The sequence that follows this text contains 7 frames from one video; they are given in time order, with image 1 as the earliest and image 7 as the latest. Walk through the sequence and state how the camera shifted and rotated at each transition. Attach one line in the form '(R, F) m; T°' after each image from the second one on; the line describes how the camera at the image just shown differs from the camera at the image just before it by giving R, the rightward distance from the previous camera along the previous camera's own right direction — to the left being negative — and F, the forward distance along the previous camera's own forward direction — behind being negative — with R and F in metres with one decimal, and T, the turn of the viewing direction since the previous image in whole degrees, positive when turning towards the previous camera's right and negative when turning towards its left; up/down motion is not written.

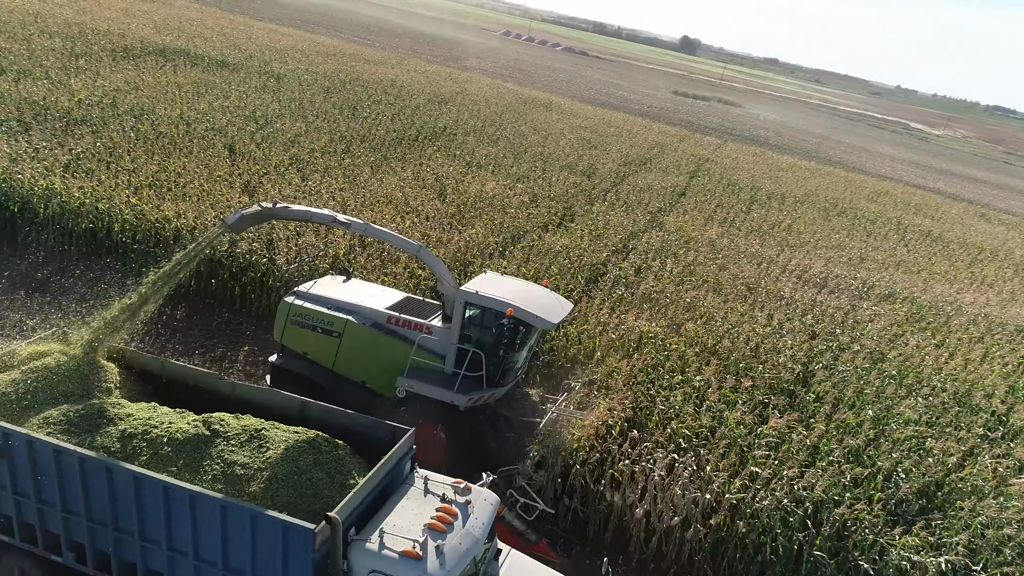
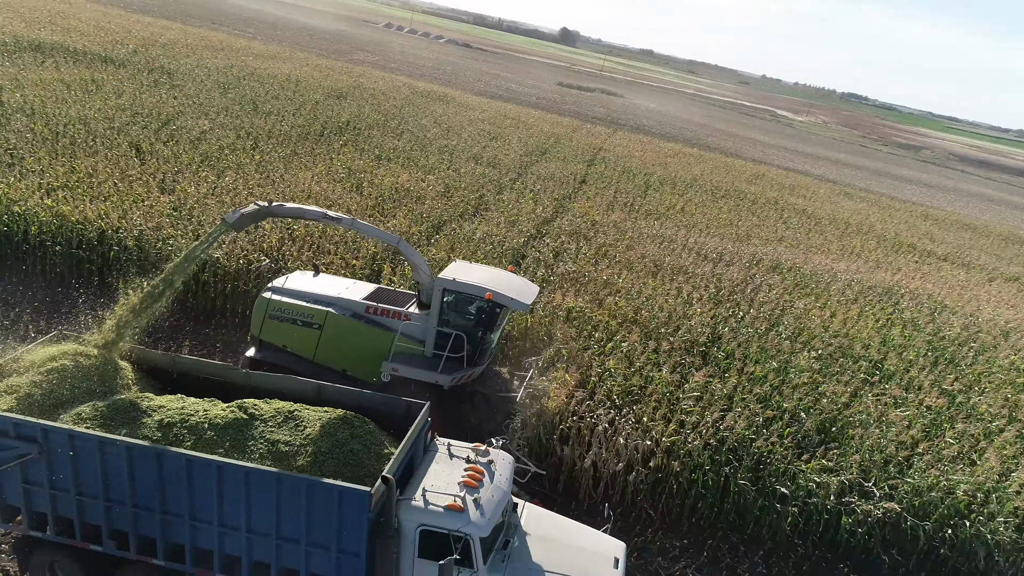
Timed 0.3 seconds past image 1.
(-0.5, -0.6) m; +8°
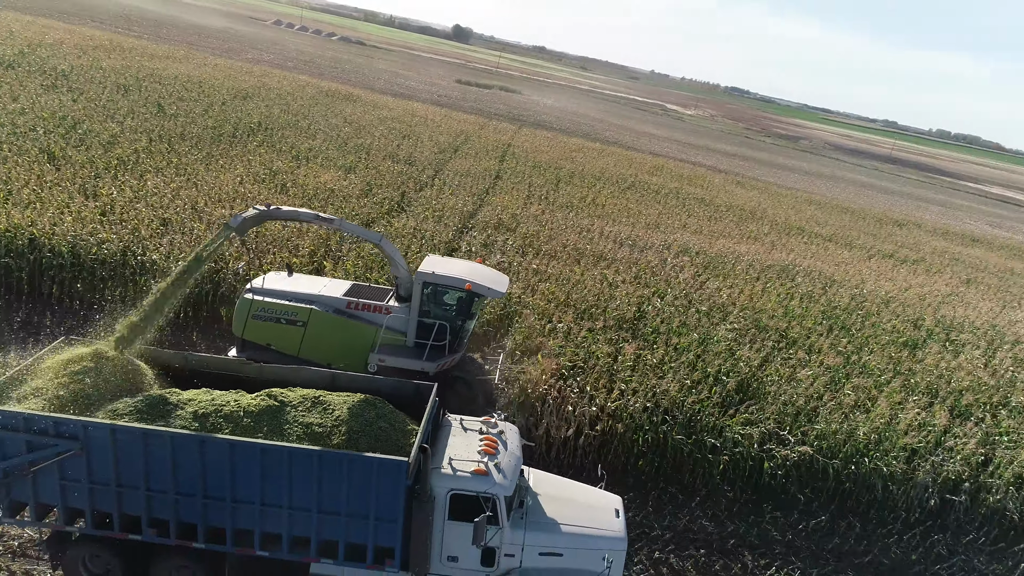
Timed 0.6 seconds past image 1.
(-0.5, -0.6) m; +7°
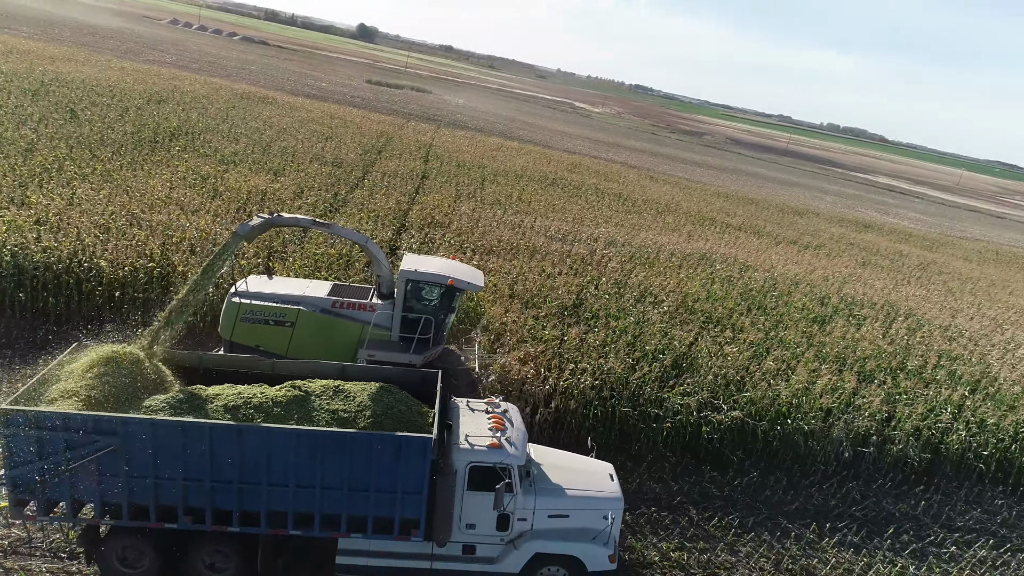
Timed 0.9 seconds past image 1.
(-0.4, -0.5) m; +6°
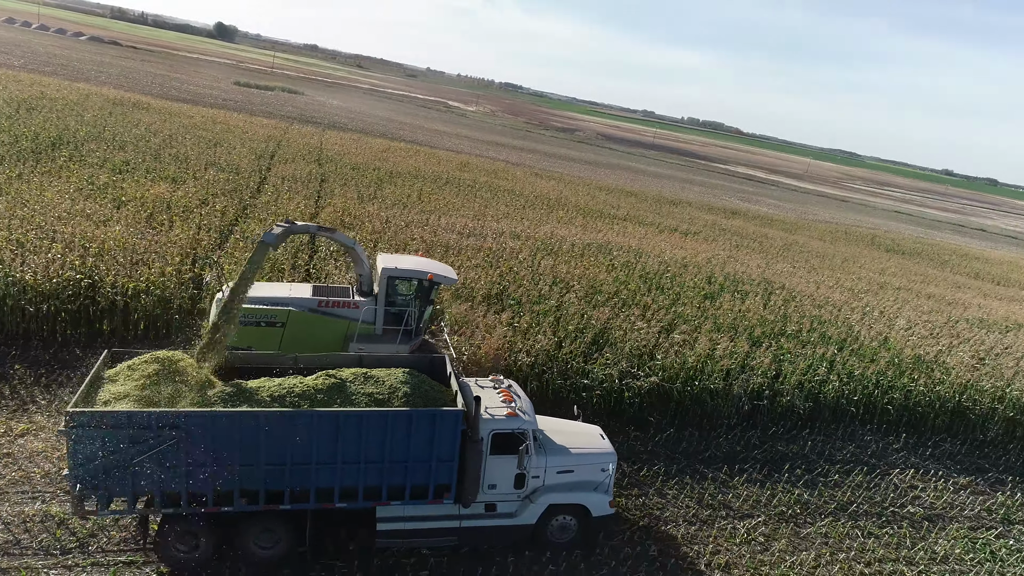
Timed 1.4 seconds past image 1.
(-0.7, -0.7) m; +9°
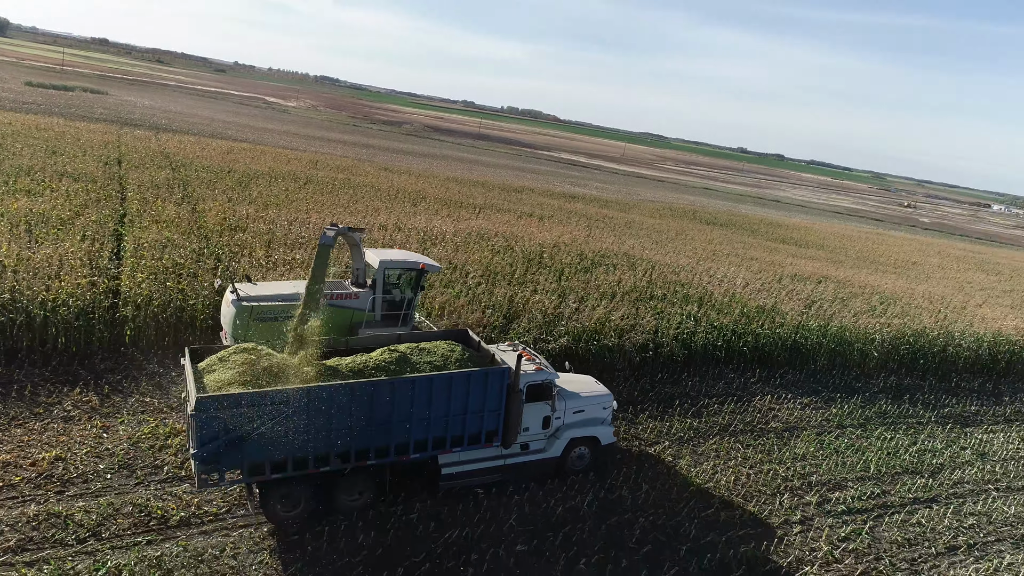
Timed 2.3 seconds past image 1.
(-1.2, -1.1) m; +12°
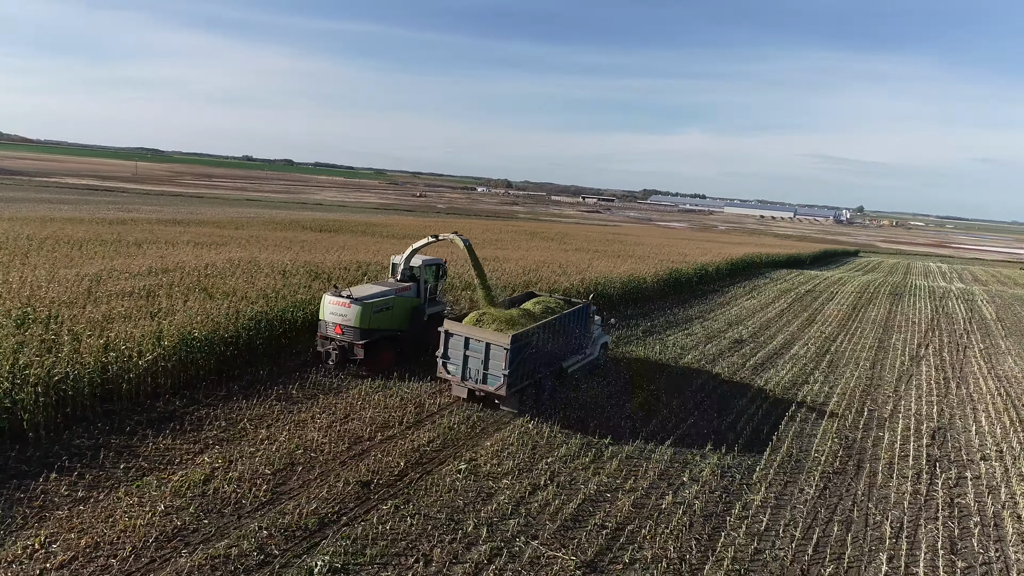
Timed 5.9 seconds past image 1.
(-5.4, -1.0) m; +34°
